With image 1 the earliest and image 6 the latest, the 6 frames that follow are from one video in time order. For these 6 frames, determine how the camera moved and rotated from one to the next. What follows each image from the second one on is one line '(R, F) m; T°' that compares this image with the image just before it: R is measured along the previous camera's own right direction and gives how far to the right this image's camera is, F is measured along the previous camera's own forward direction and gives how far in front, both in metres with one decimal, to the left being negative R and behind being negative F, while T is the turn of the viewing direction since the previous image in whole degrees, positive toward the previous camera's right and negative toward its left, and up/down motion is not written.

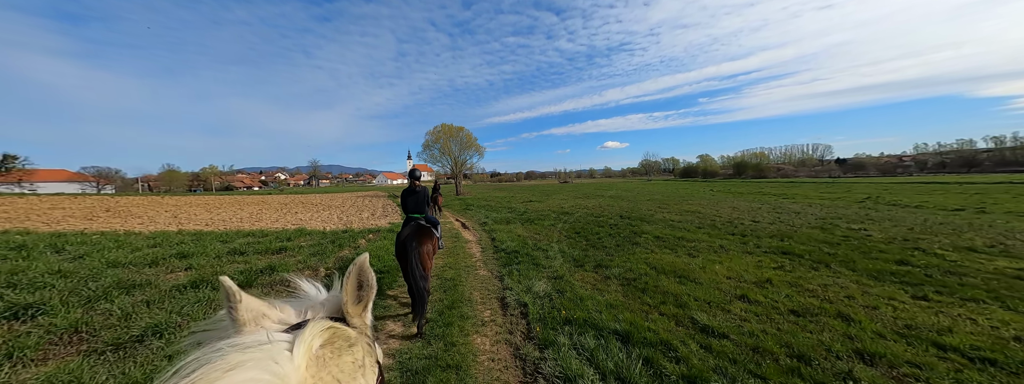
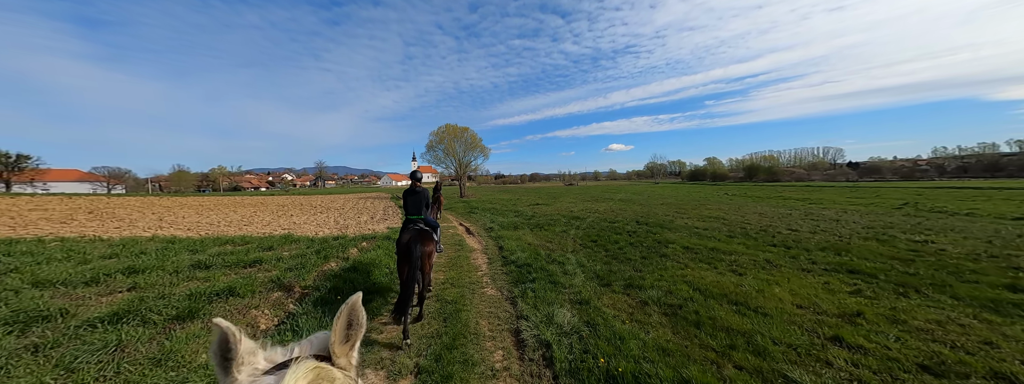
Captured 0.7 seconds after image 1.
(-0.2, +1.1) m; -1°
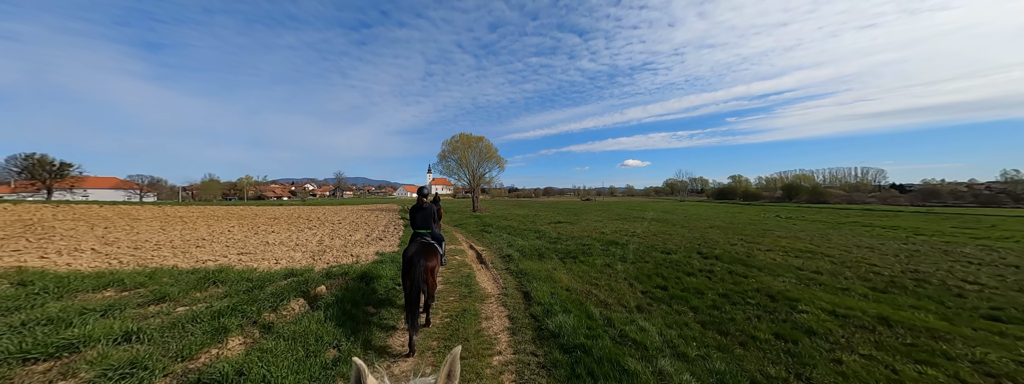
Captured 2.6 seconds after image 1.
(-0.5, +3.2) m; -3°
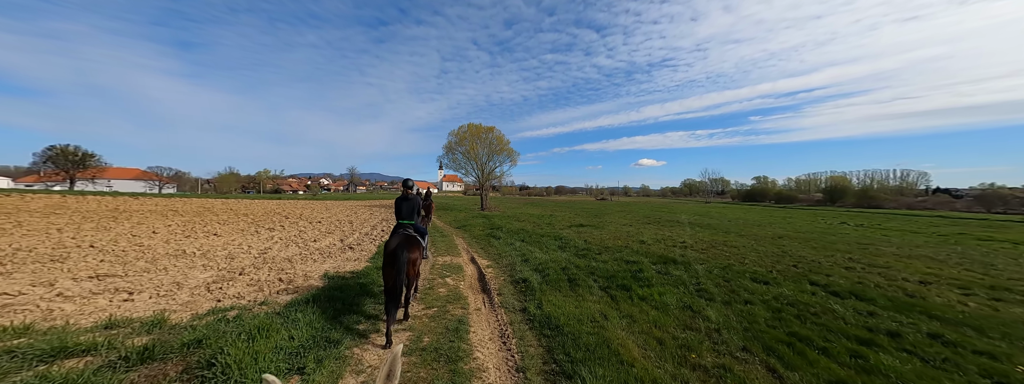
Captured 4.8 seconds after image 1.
(-0.2, +3.9) m; -2°
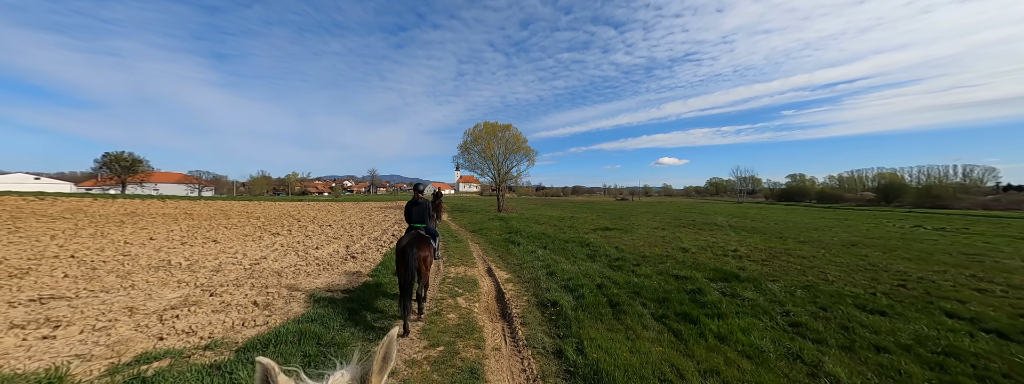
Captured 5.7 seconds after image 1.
(-0.2, +1.6) m; -4°
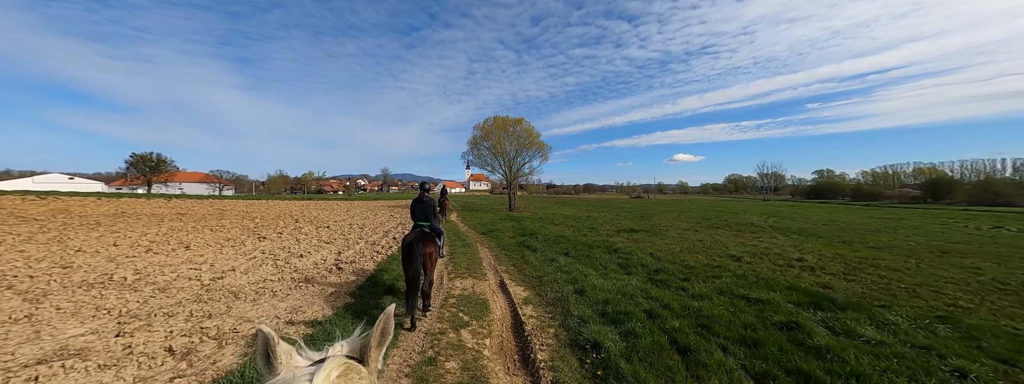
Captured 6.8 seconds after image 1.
(-0.2, +1.8) m; -2°
